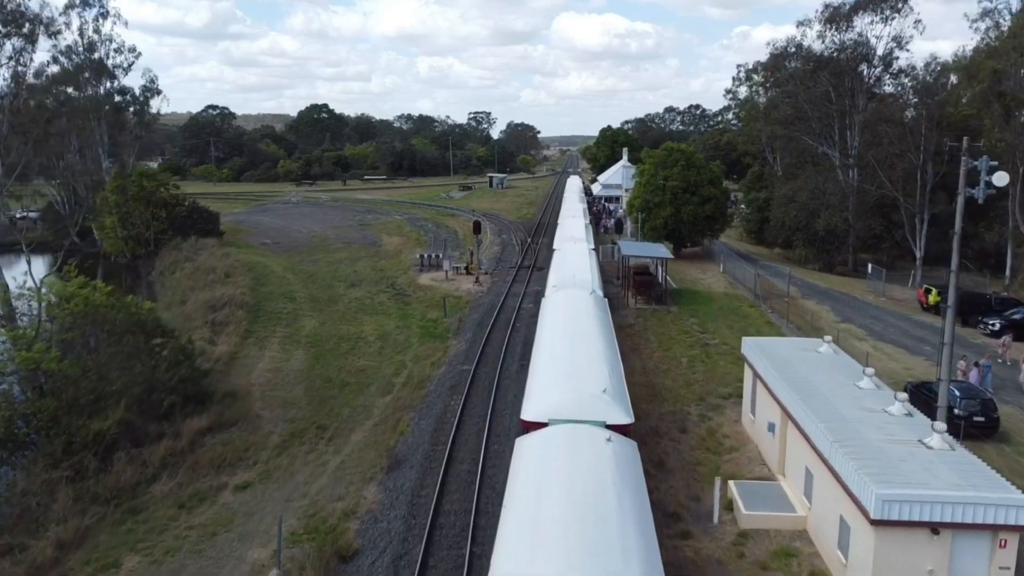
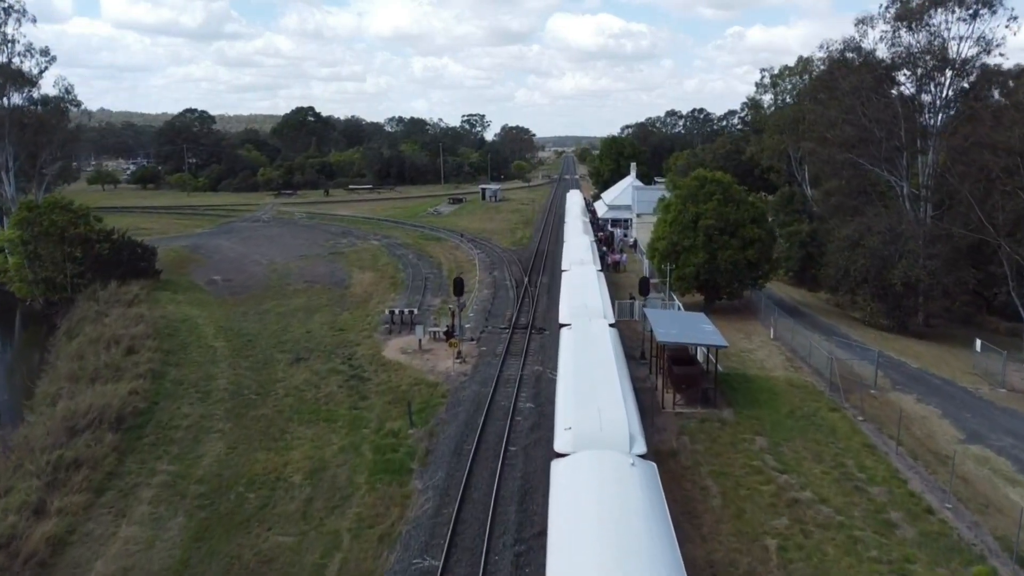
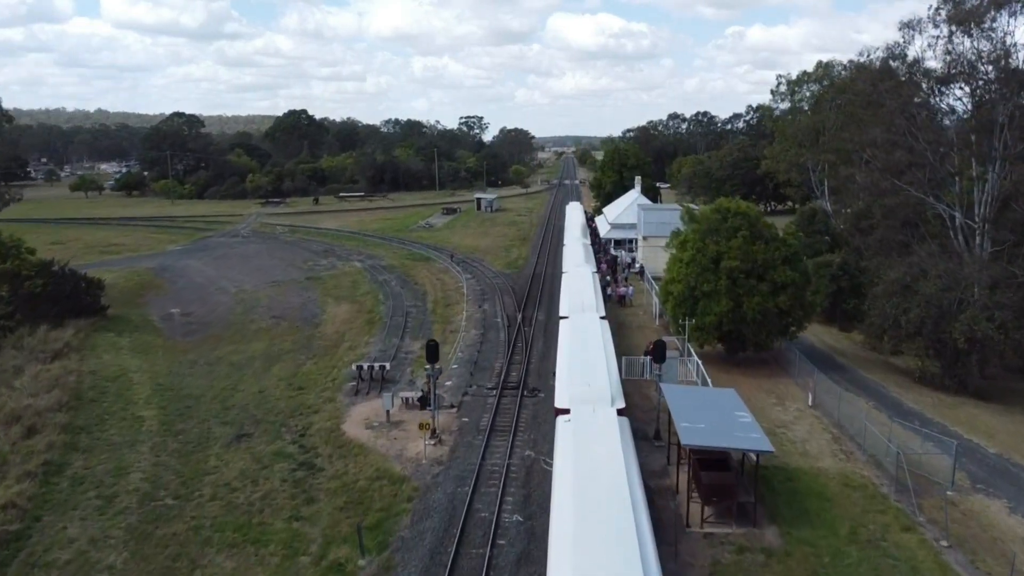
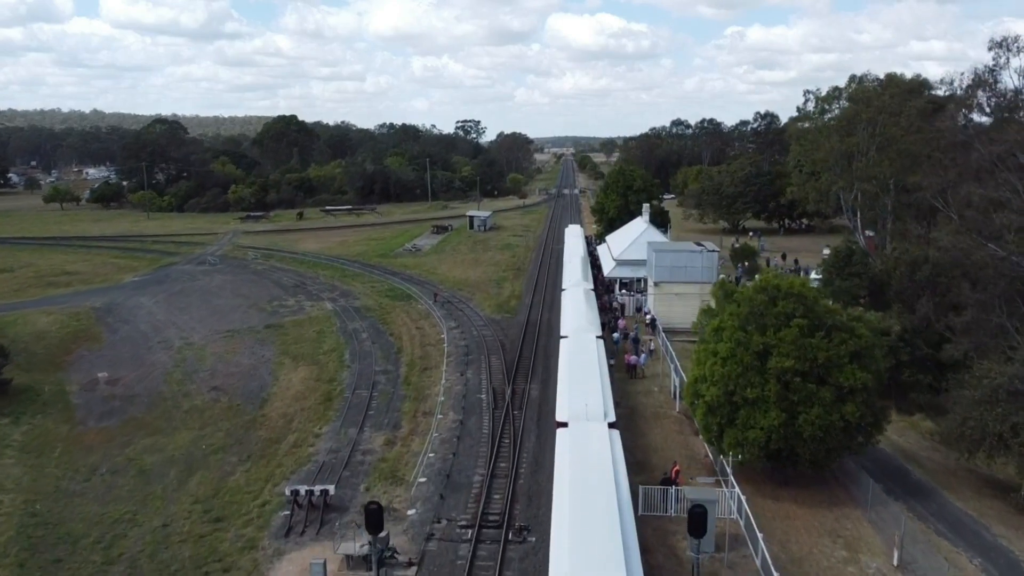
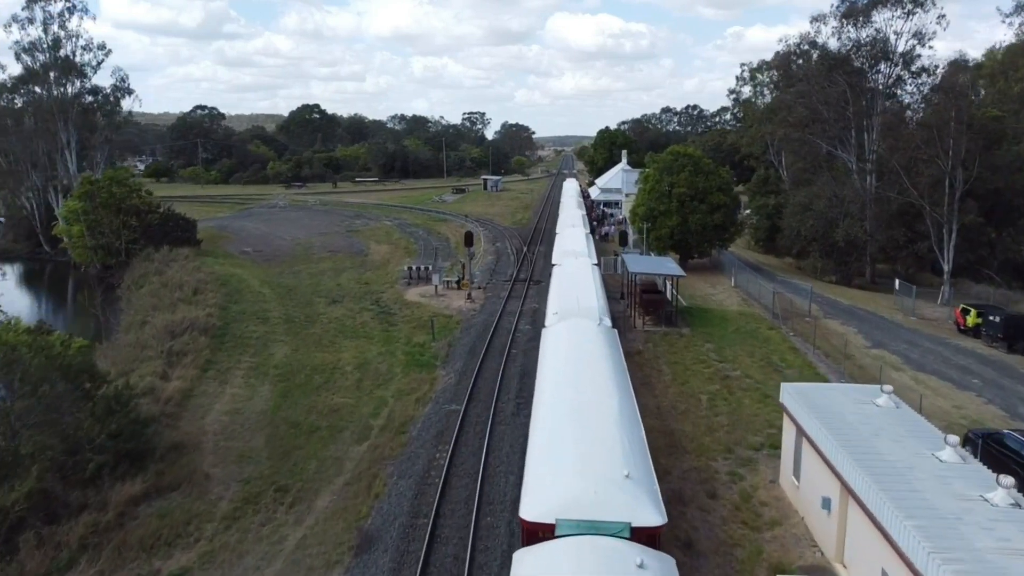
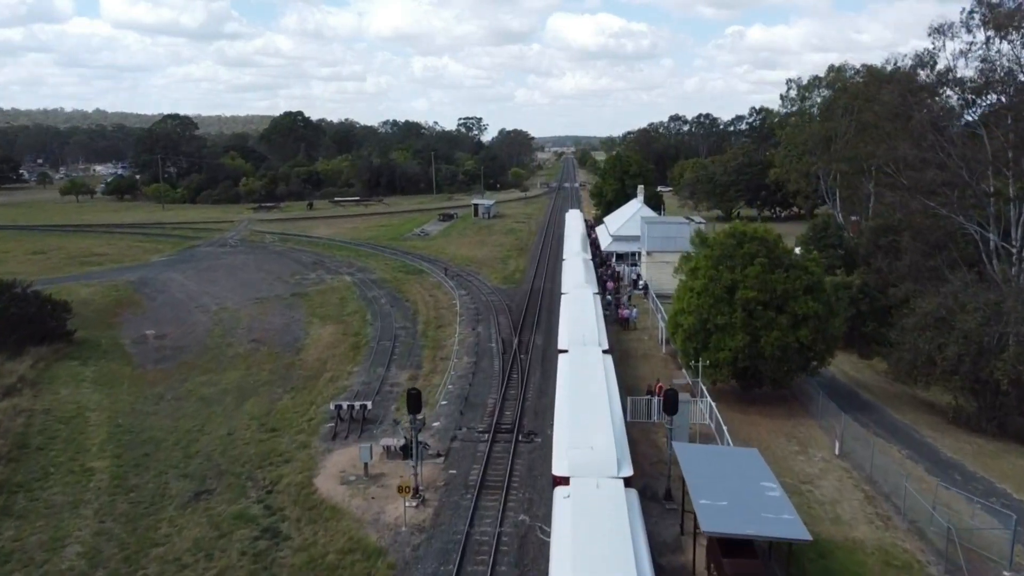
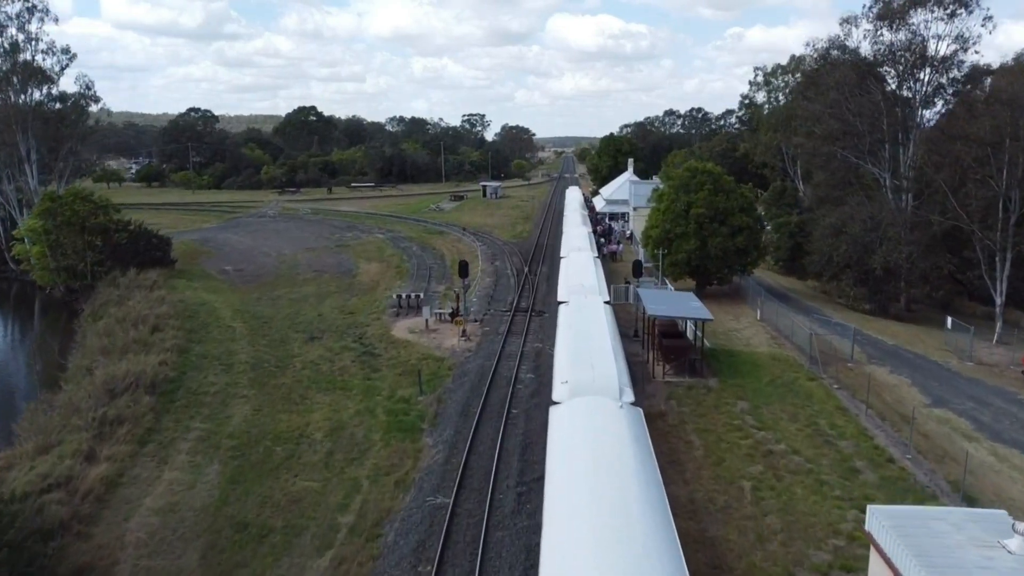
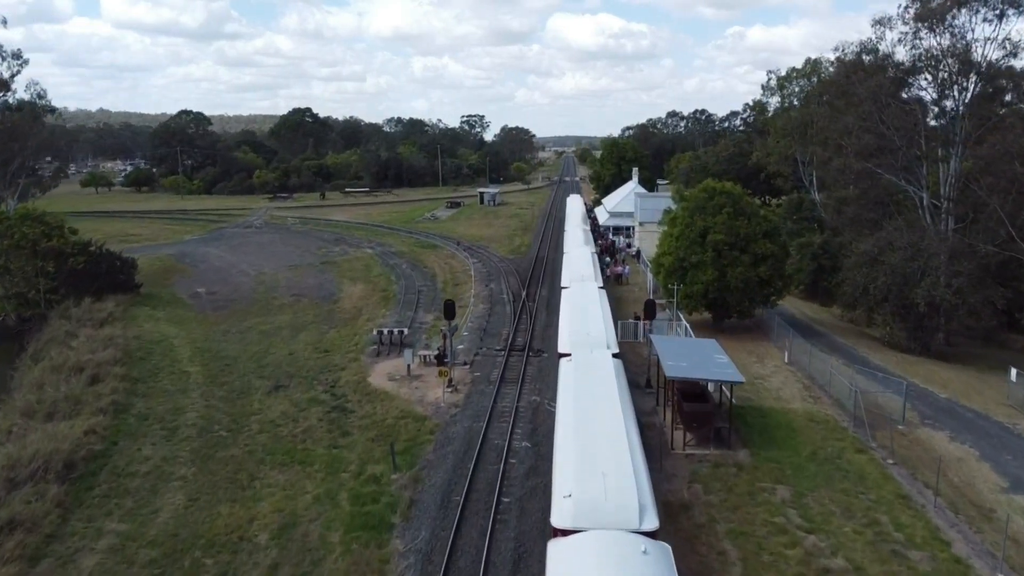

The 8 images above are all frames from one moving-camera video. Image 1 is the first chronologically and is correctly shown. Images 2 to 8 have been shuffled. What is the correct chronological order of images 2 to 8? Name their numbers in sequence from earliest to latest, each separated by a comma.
5, 7, 2, 8, 3, 6, 4
